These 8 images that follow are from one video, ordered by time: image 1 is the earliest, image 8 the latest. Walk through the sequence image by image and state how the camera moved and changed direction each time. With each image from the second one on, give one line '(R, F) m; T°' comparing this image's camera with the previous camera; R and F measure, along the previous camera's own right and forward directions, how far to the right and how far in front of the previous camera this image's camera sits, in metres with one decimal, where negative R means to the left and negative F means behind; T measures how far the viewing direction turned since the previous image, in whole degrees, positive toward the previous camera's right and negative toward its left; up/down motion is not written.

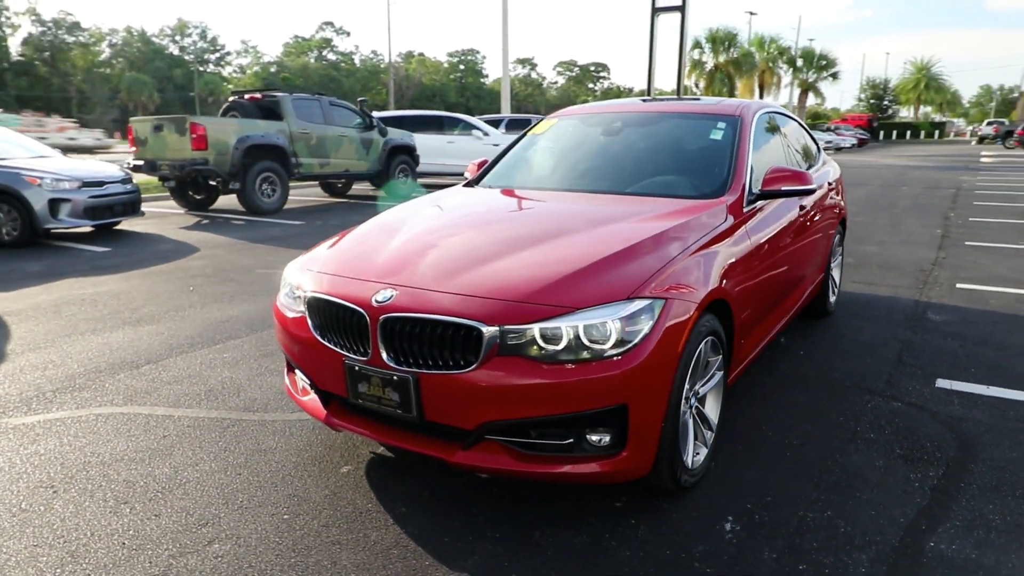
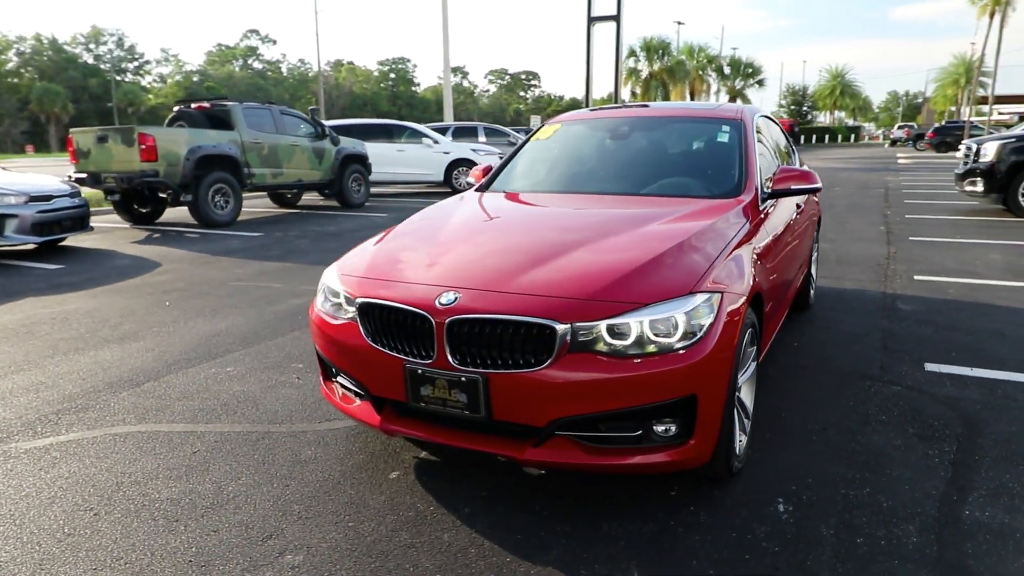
(-0.5, 0.0) m; +5°
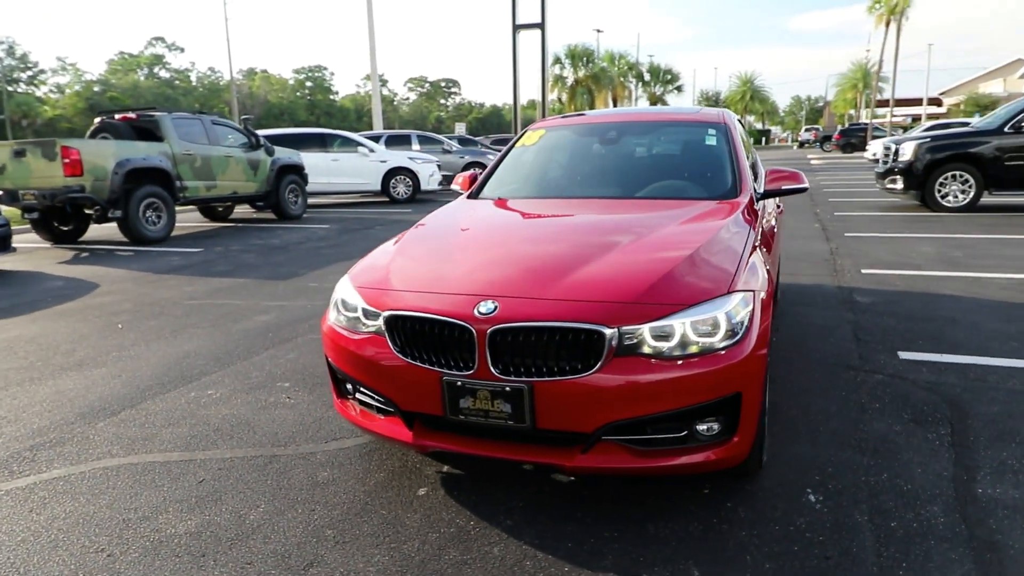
(-0.4, +0.1) m; +6°
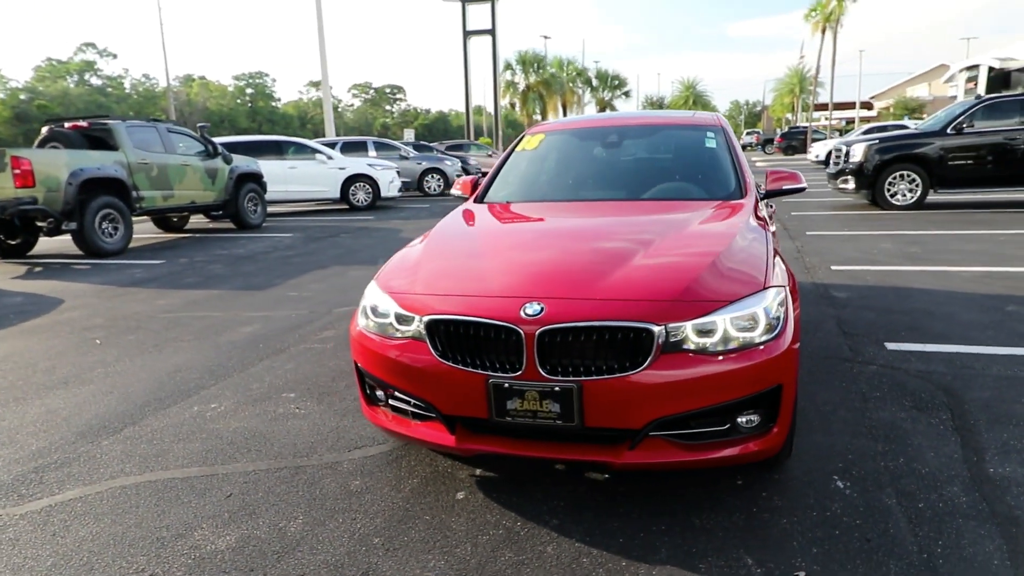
(-0.4, 0.0) m; +4°
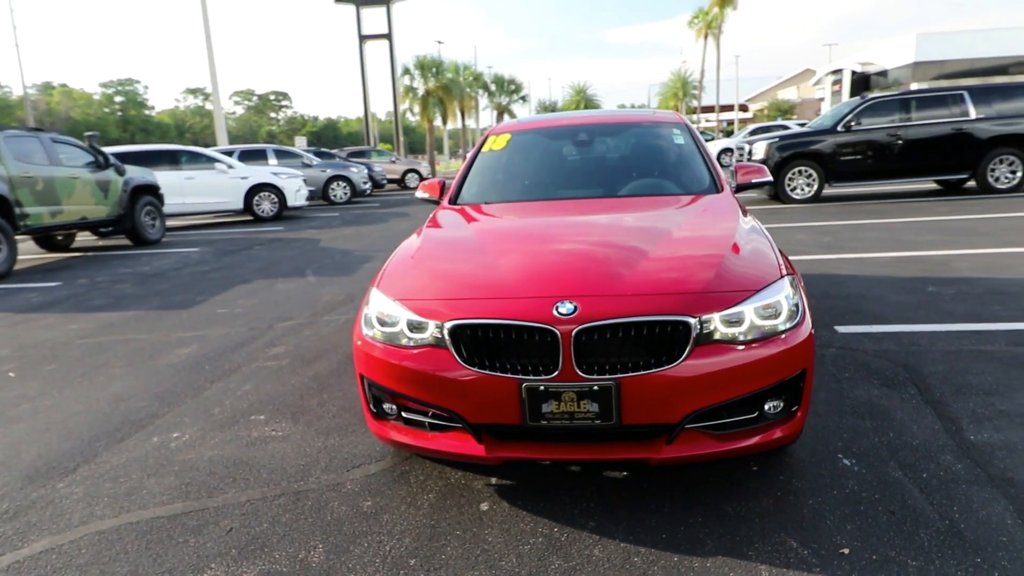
(-0.5, +0.1) m; +8°
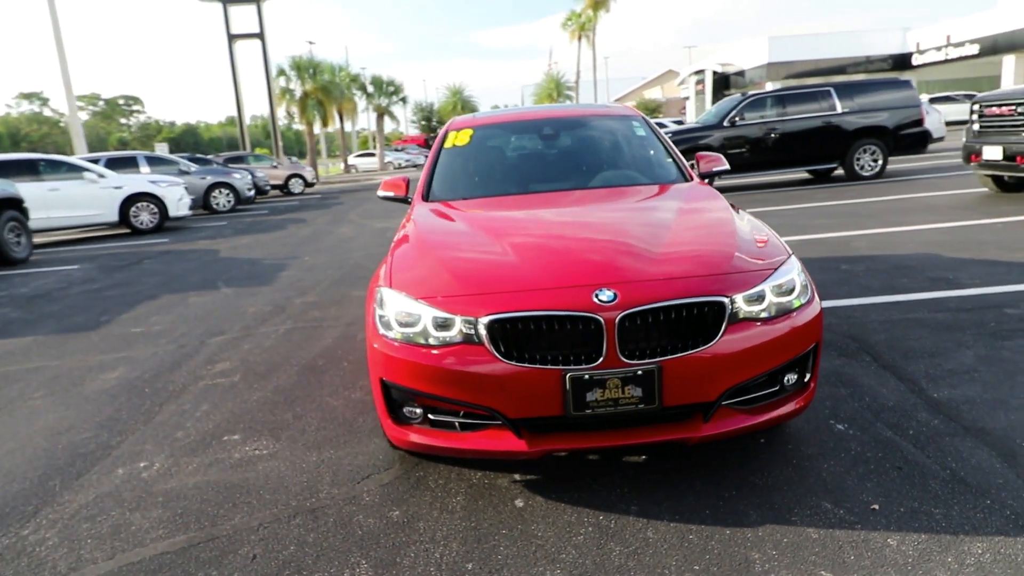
(-0.6, +0.1) m; +10°
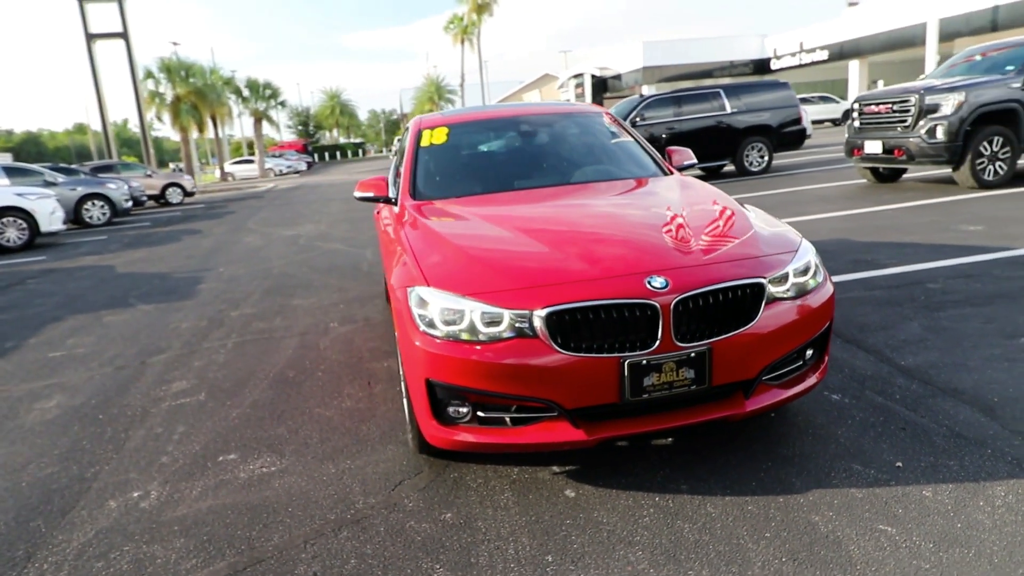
(-0.6, +0.1) m; +9°
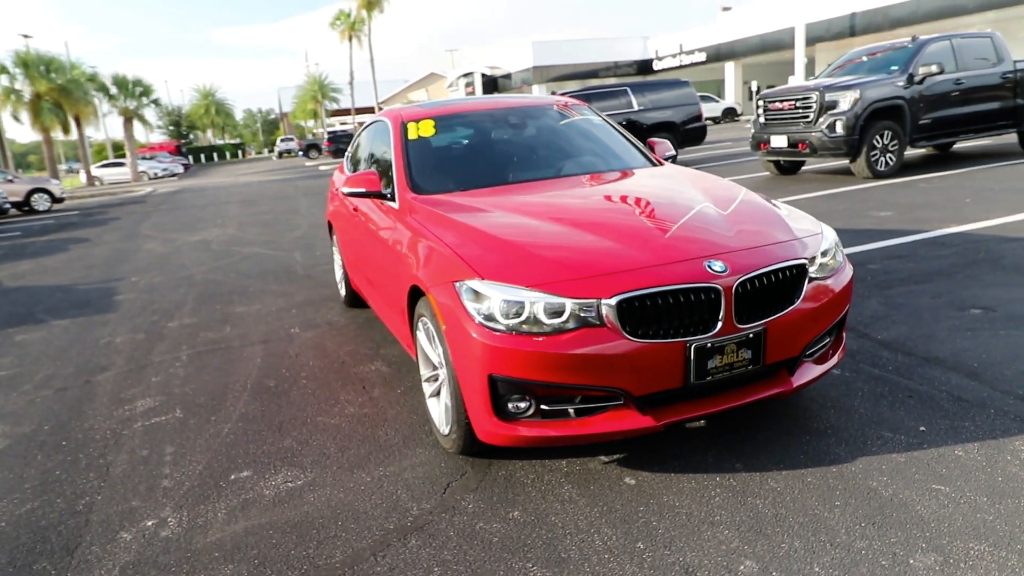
(-0.7, +0.1) m; +9°
